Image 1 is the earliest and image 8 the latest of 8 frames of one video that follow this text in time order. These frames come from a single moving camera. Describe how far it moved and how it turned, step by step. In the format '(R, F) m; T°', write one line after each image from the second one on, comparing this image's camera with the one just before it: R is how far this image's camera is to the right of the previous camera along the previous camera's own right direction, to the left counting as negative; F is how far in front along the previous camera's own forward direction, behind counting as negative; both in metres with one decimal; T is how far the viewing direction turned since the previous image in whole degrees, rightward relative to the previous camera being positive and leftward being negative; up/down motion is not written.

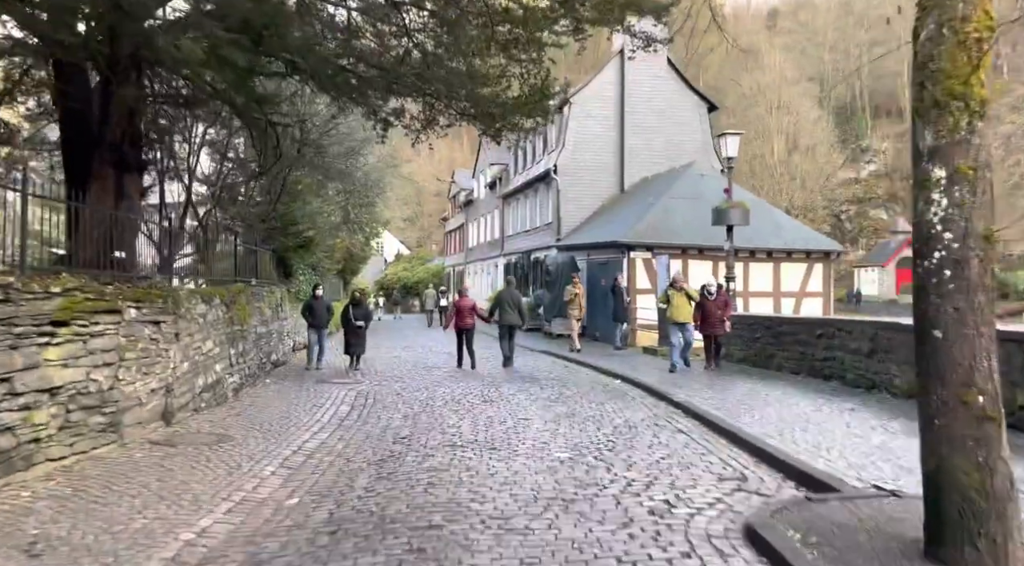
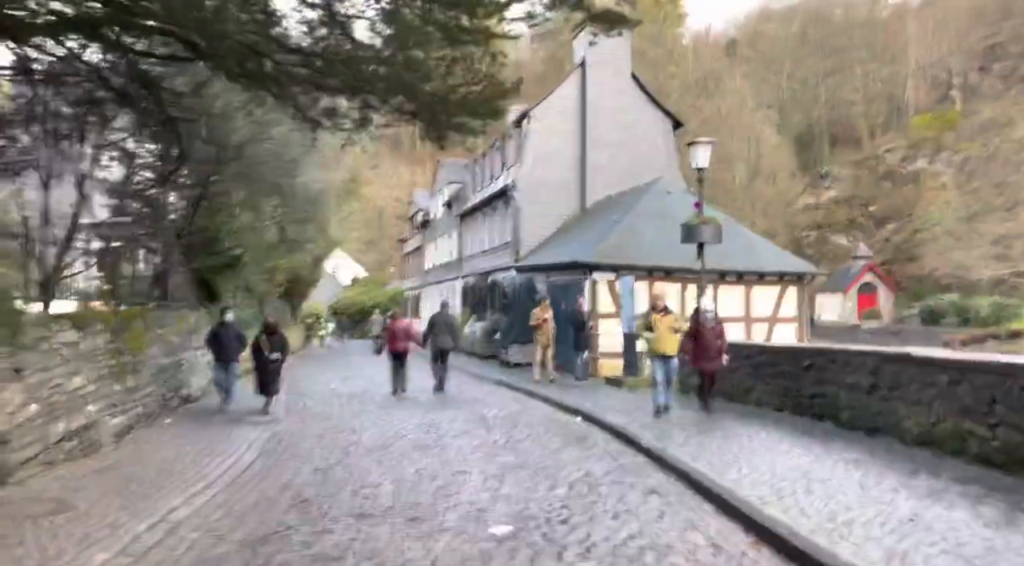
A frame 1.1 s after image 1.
(+0.3, +1.7) m; +3°
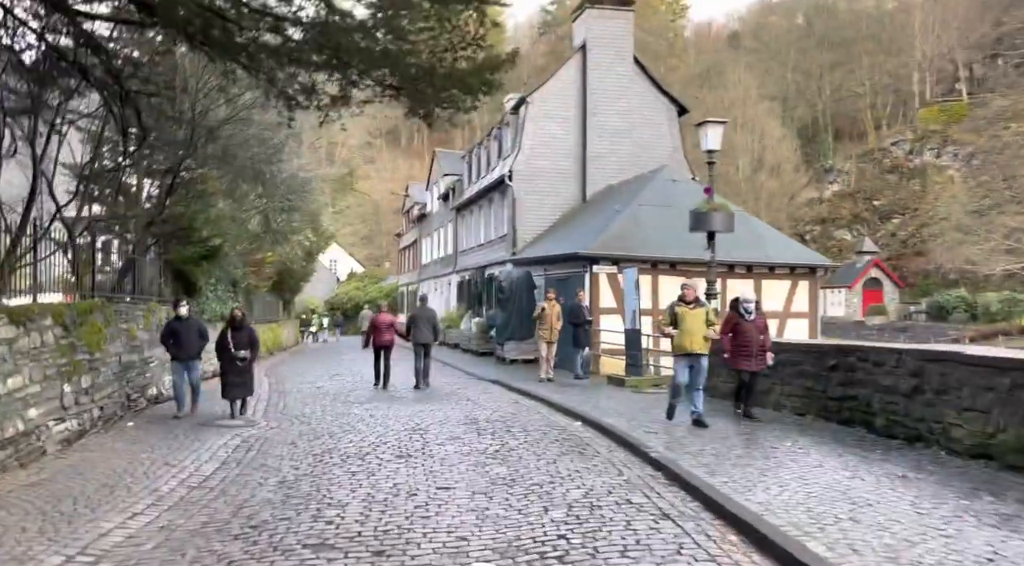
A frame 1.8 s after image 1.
(+0.1, +1.0) m; 0°
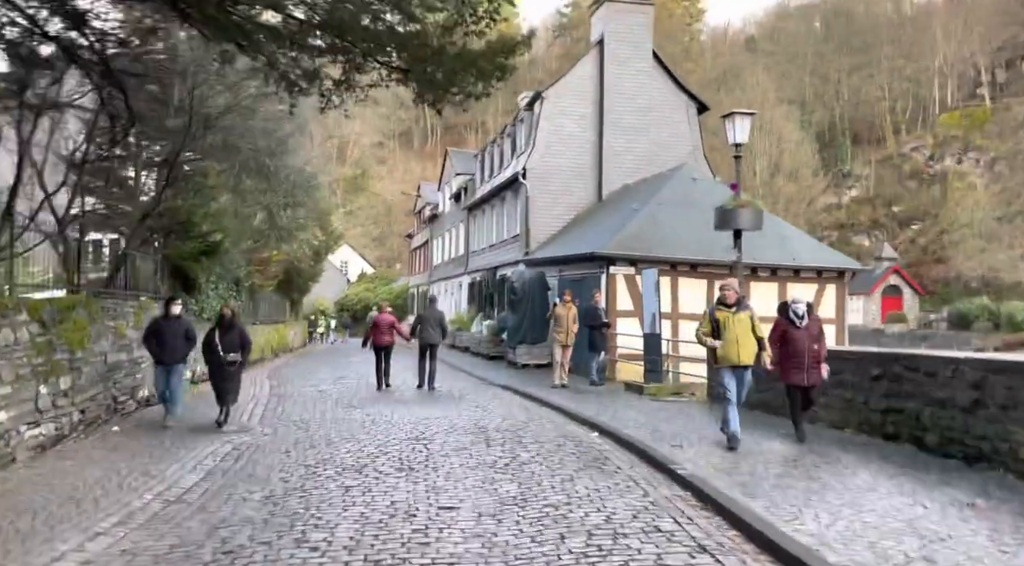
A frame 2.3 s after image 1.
(0.0, +0.8) m; -1°
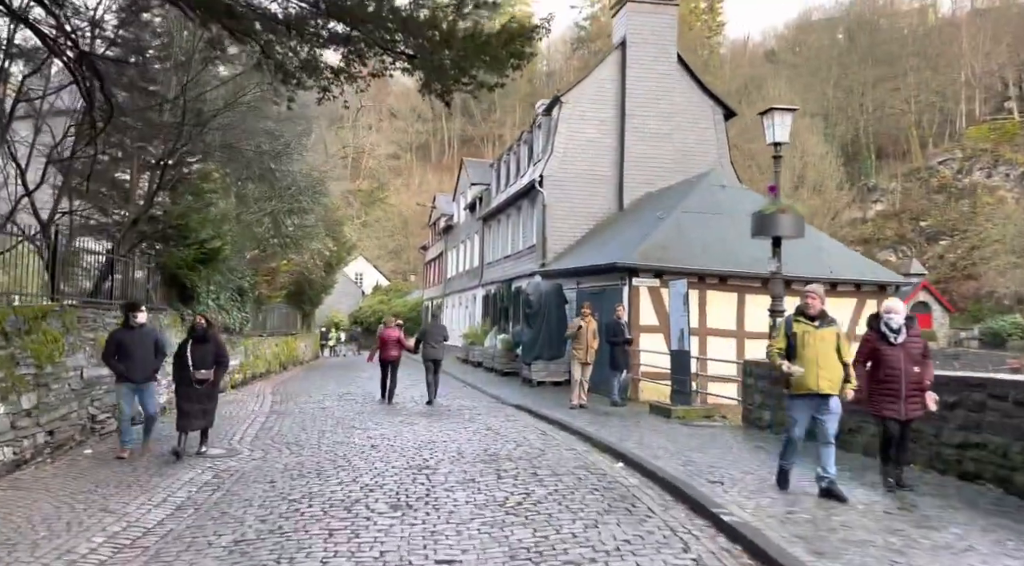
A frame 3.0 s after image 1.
(0.0, +1.1) m; -1°
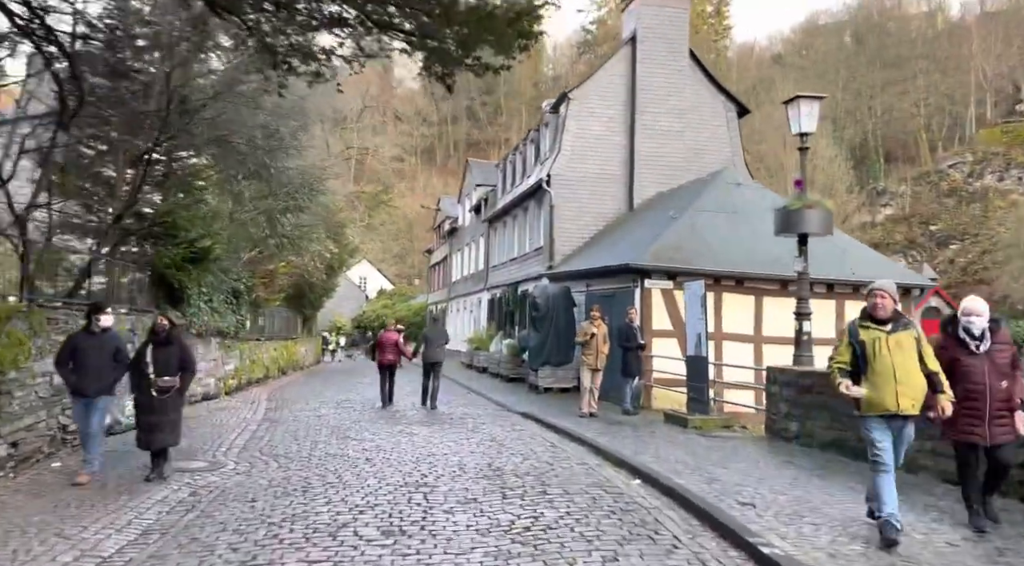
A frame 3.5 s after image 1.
(0.0, +0.8) m; 0°
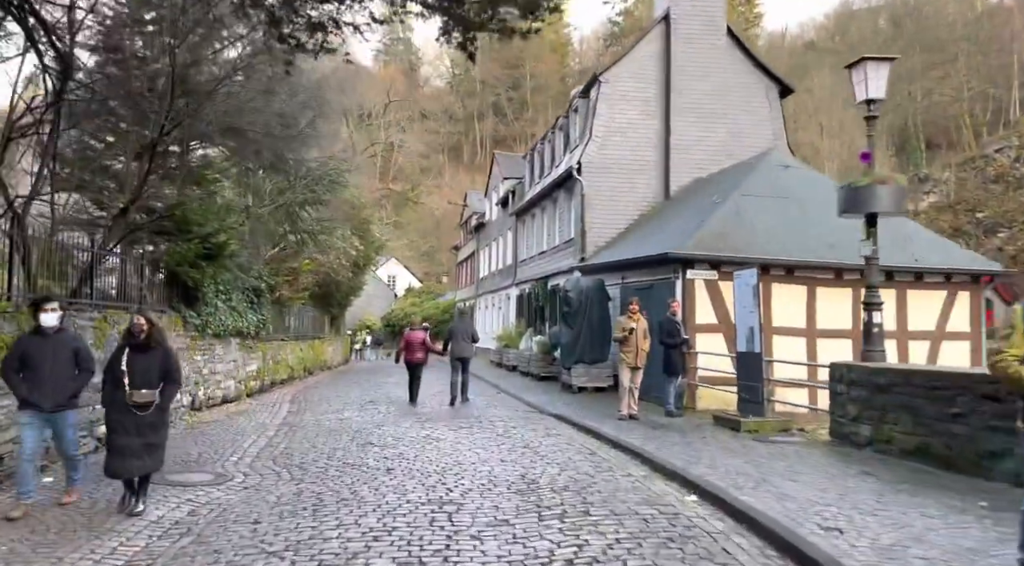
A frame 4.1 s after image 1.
(0.0, +1.0) m; -2°
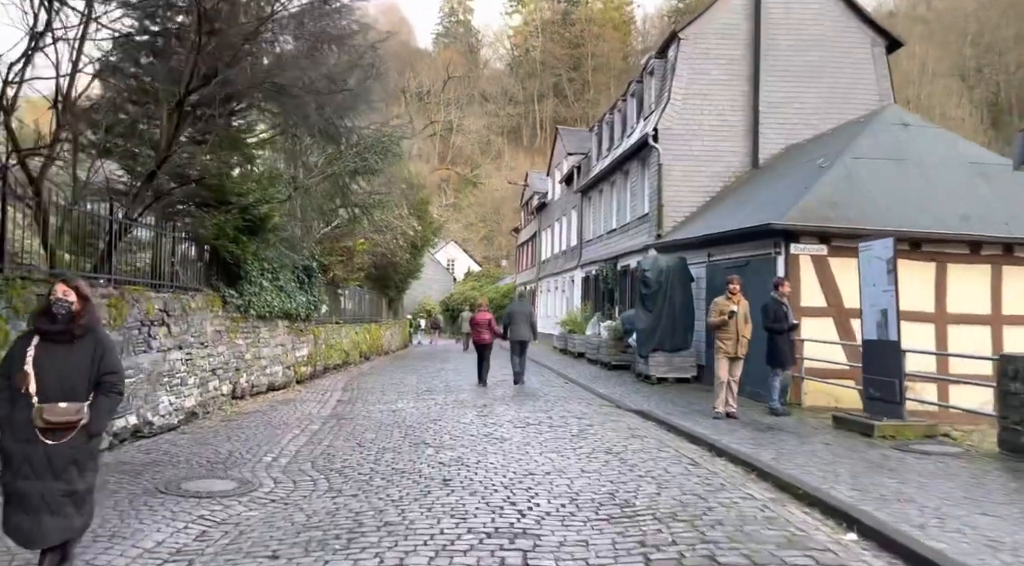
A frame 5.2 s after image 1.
(-0.2, +1.6) m; -4°
